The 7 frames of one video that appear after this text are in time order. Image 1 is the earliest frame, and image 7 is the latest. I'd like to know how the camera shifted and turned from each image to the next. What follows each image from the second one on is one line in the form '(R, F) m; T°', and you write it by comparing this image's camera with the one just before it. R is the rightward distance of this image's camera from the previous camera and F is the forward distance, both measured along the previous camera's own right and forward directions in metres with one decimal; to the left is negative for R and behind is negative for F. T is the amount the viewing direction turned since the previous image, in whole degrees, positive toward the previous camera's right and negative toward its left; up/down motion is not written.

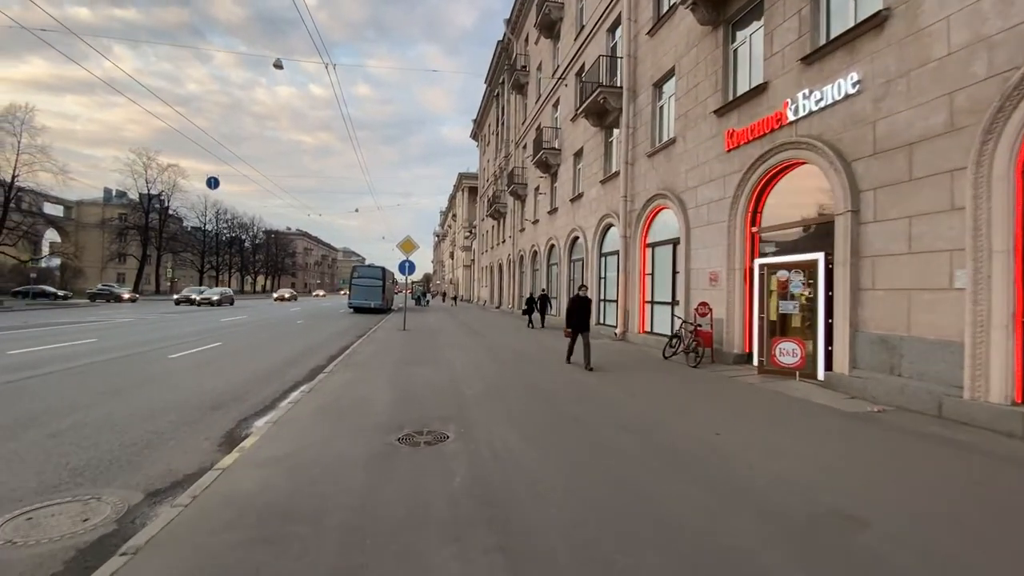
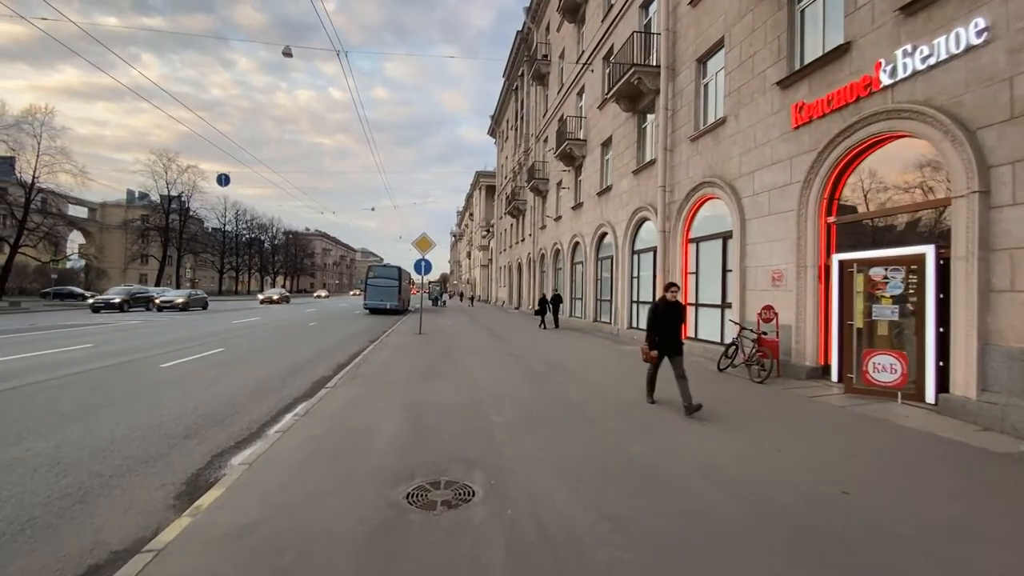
(-0.3, +1.5) m; -2°
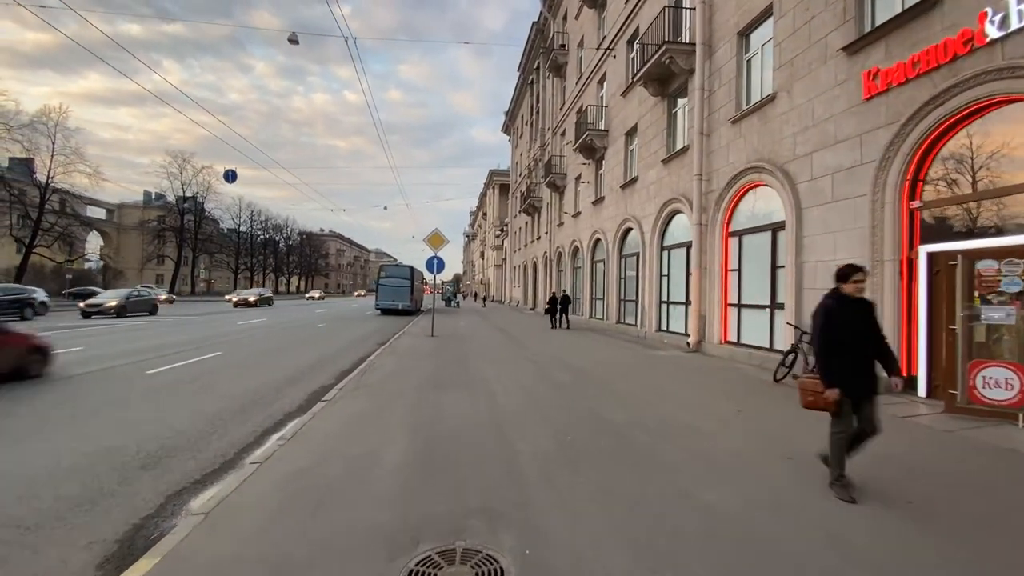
(-0.2, +1.3) m; -2°
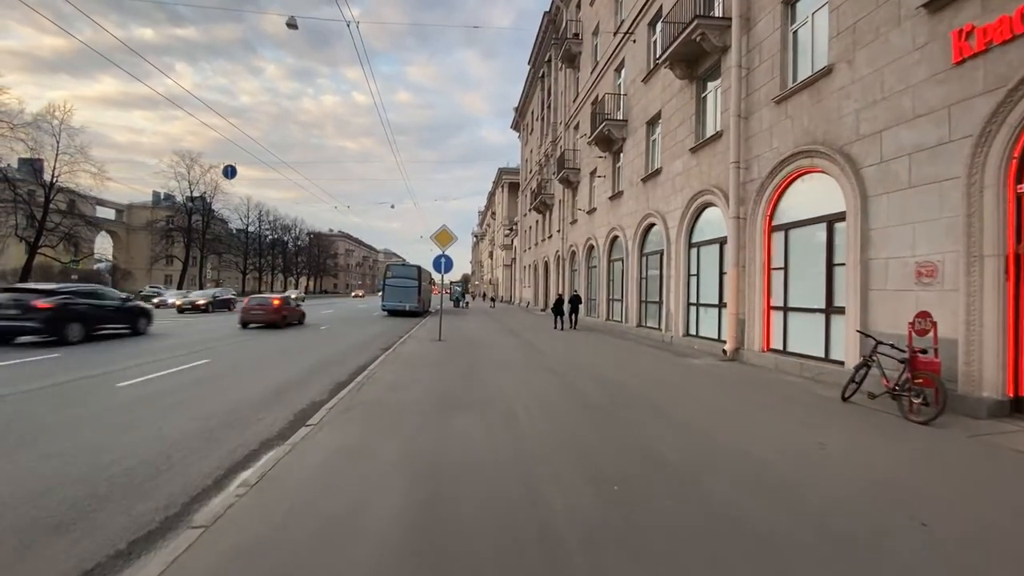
(-0.2, +1.3) m; -1°
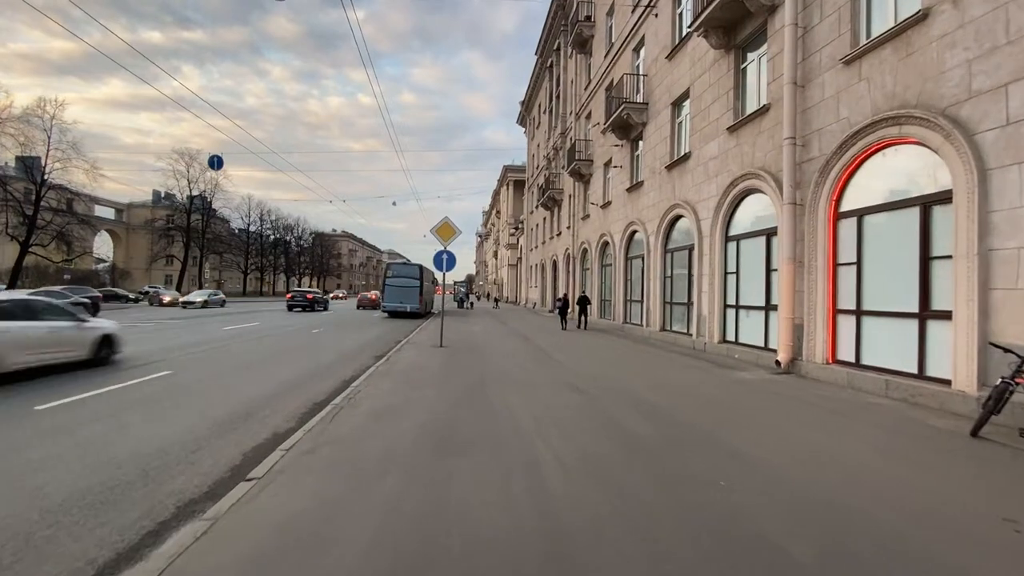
(-0.2, +1.8) m; 0°
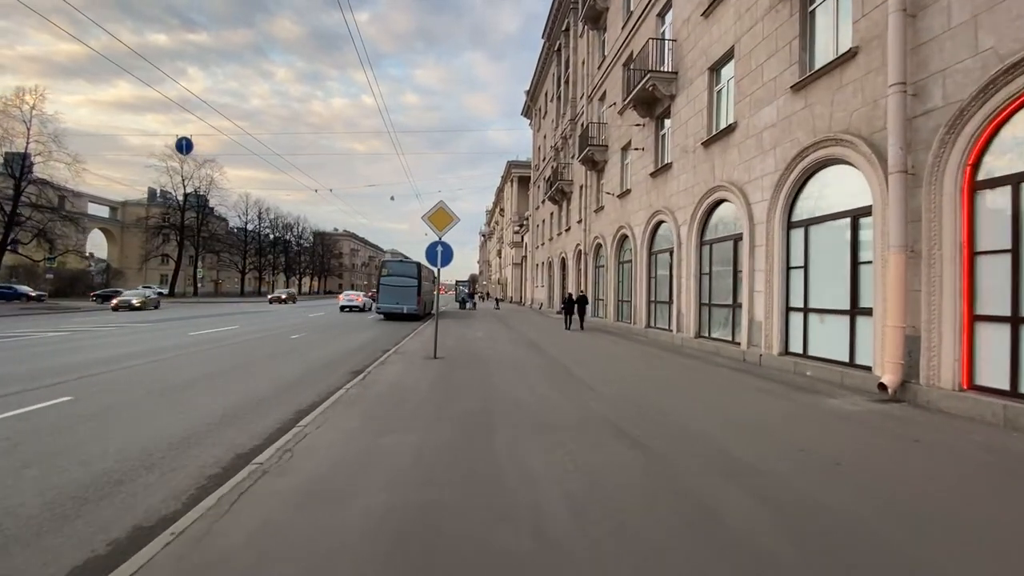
(-0.1, +2.5) m; 0°
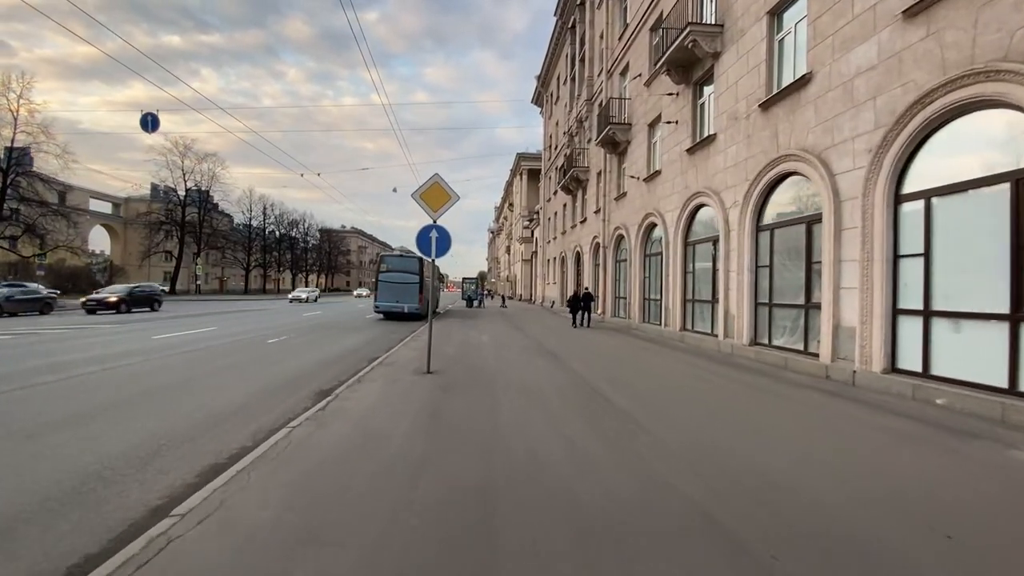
(-0.1, +2.5) m; -1°
